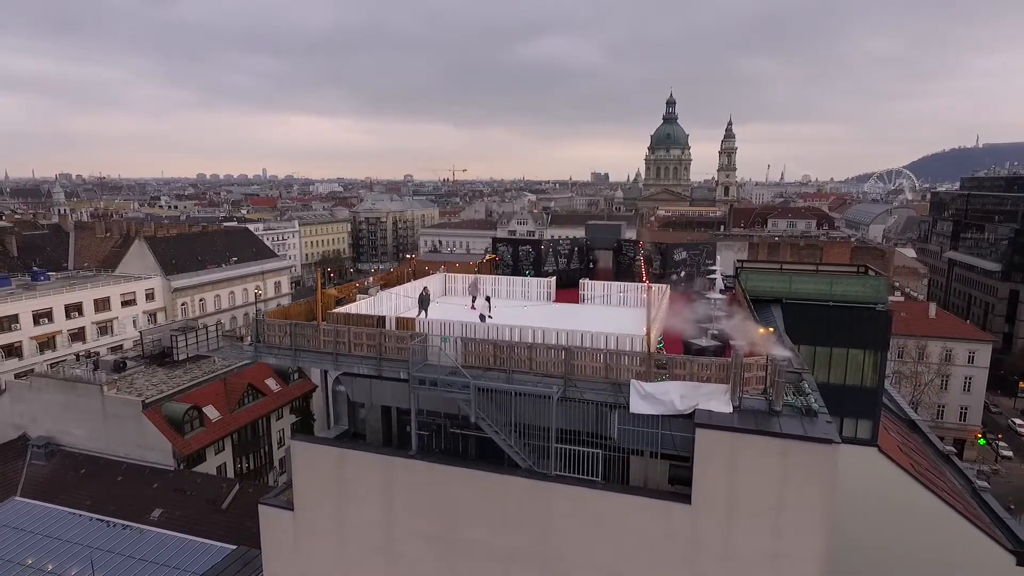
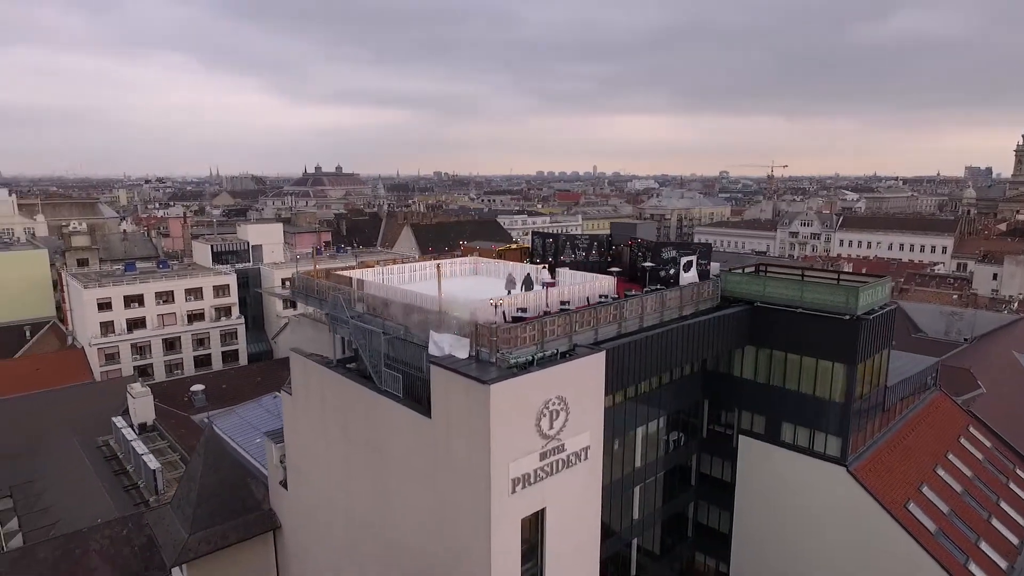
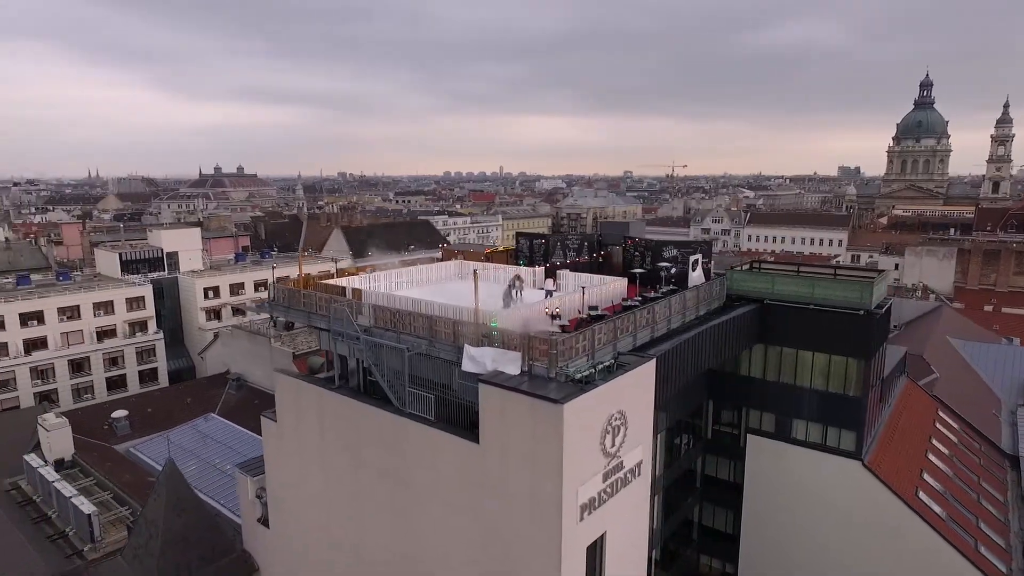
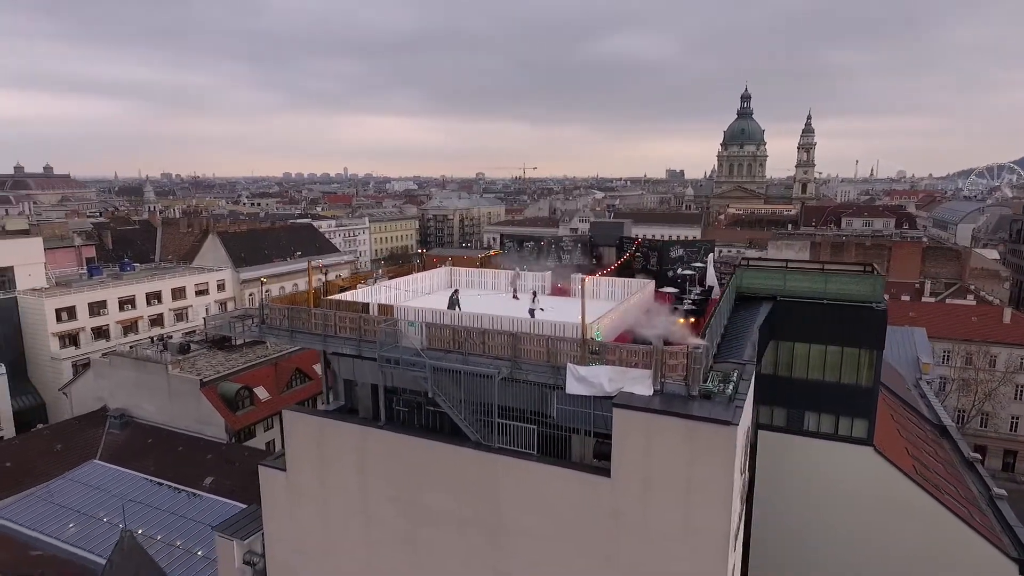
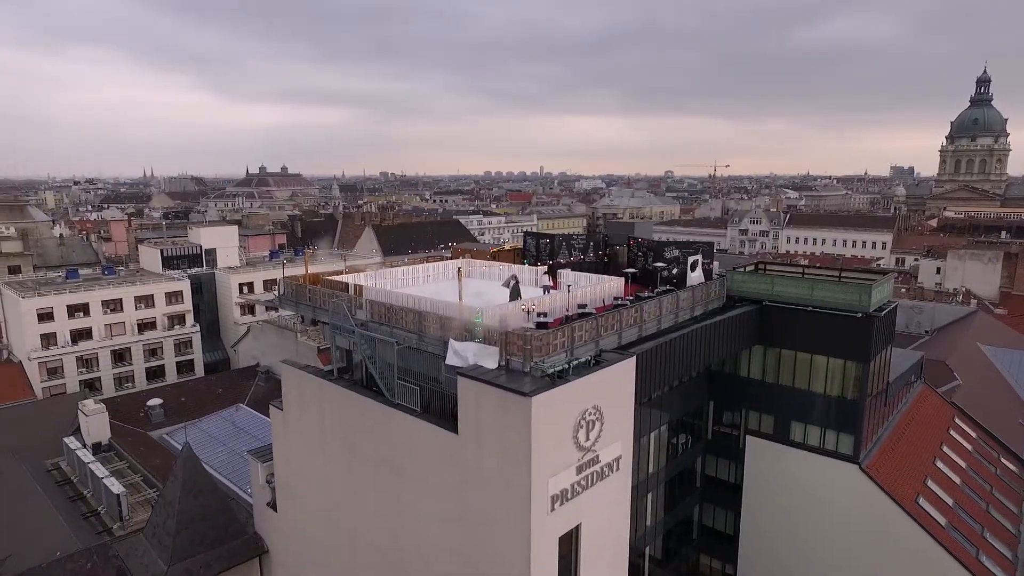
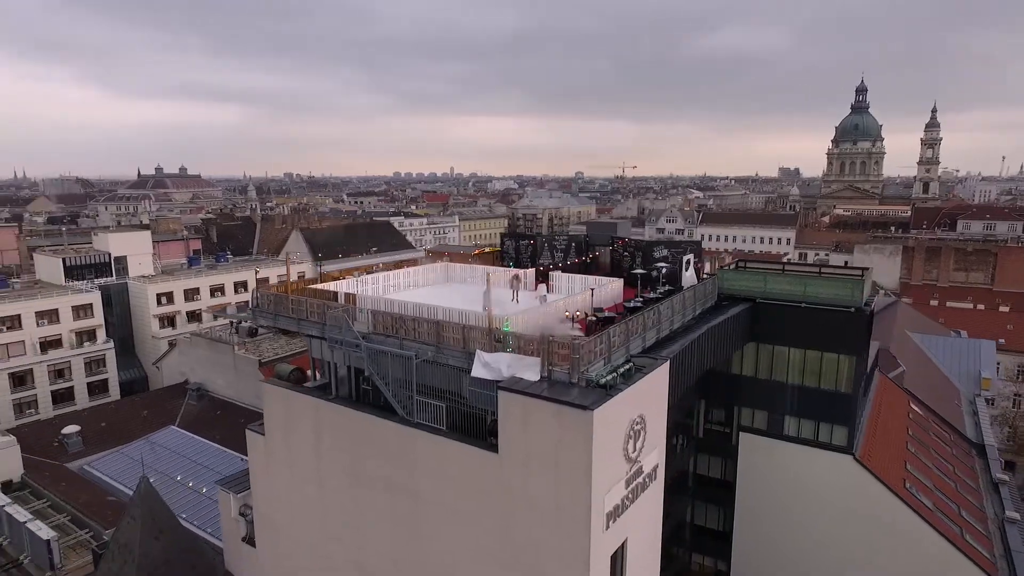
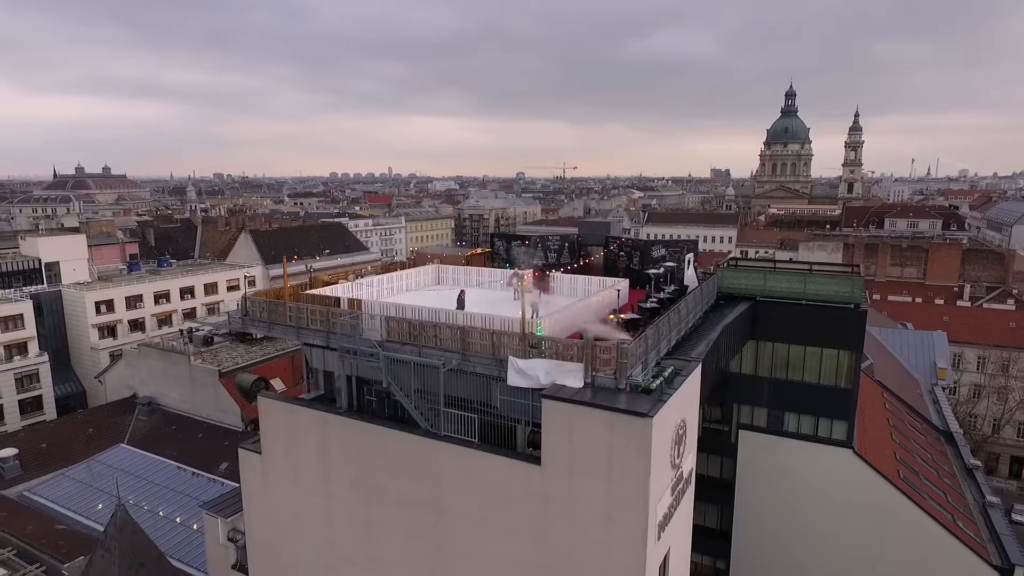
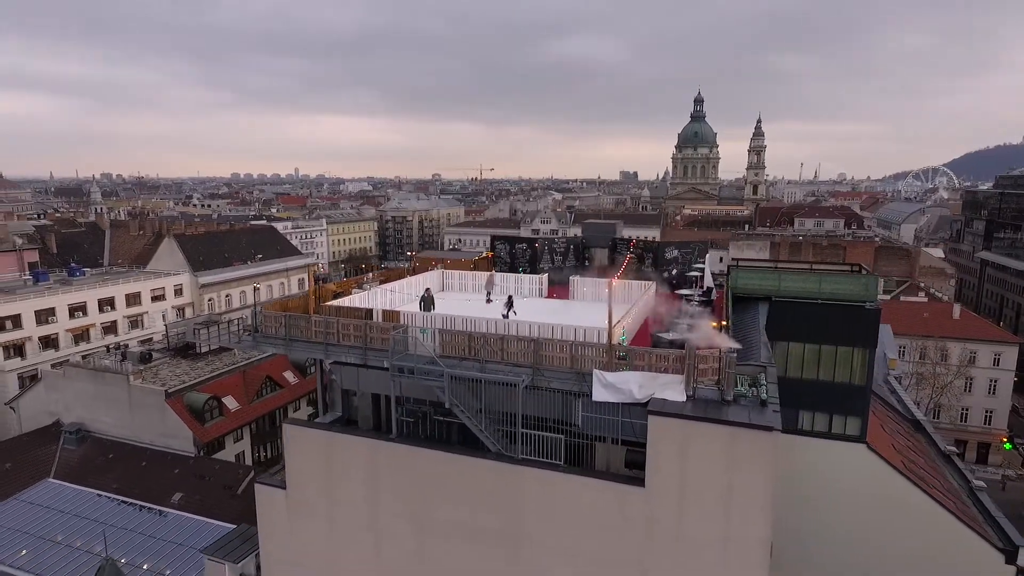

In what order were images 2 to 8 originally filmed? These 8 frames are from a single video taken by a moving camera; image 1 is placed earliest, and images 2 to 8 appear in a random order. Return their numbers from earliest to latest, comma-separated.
8, 4, 7, 6, 3, 5, 2
